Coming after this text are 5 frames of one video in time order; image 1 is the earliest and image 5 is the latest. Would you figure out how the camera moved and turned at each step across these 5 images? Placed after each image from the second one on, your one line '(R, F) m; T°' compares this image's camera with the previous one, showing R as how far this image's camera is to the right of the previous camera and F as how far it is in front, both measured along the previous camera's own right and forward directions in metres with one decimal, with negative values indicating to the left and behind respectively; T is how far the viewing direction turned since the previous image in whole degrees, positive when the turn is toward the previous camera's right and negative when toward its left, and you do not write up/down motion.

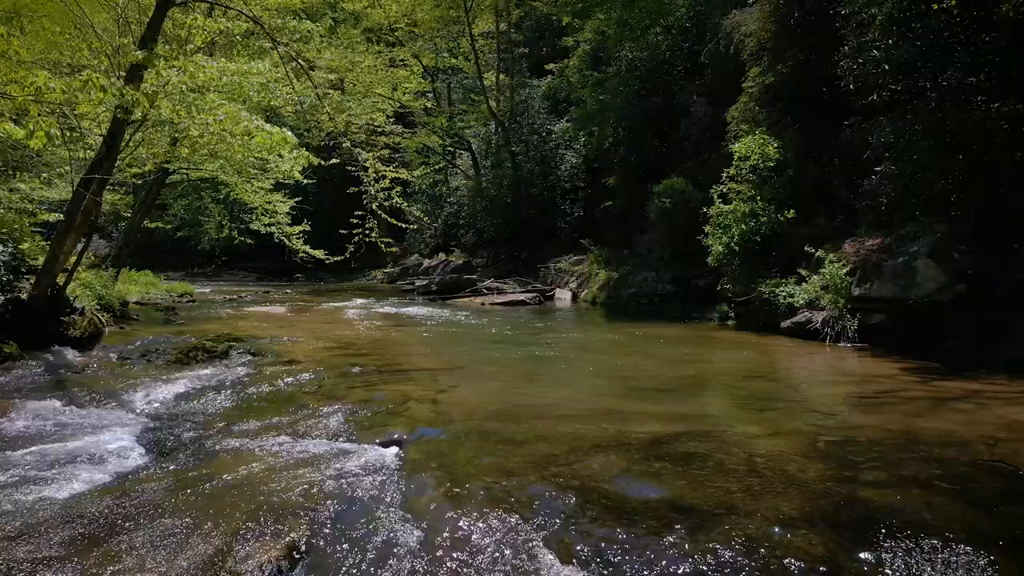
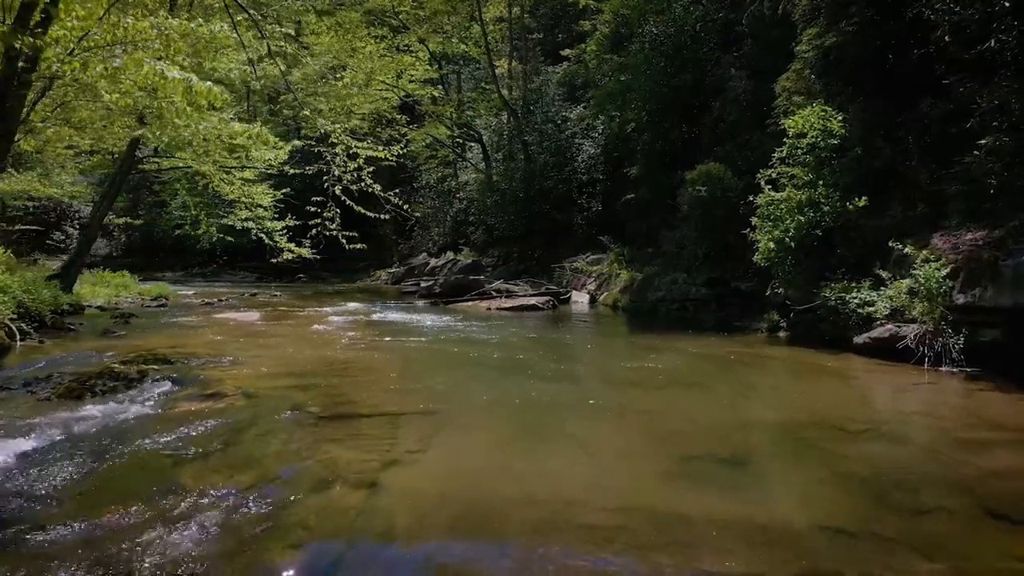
(+0.1, +2.1) m; -1°
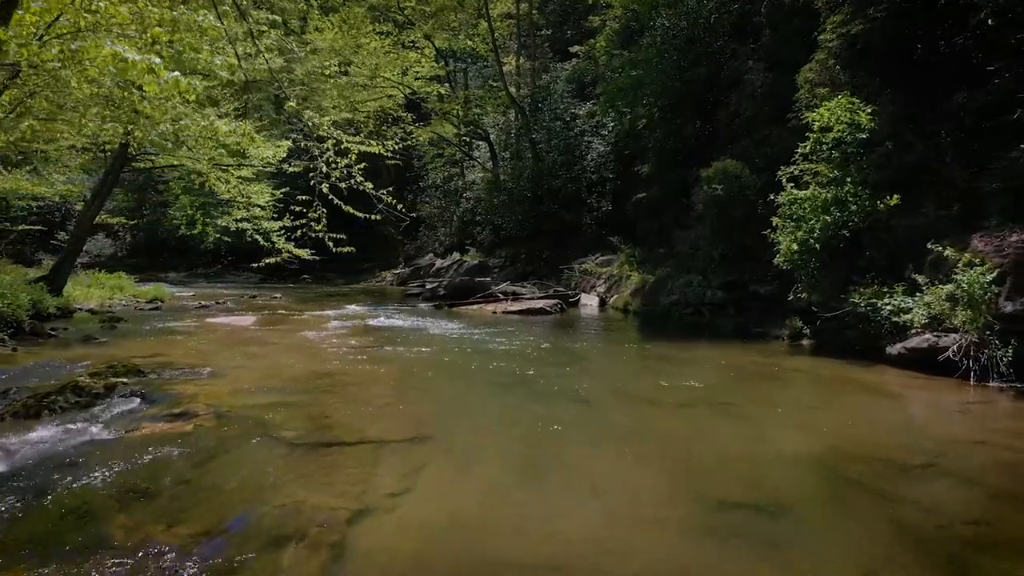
(0.0, +0.6) m; -1°
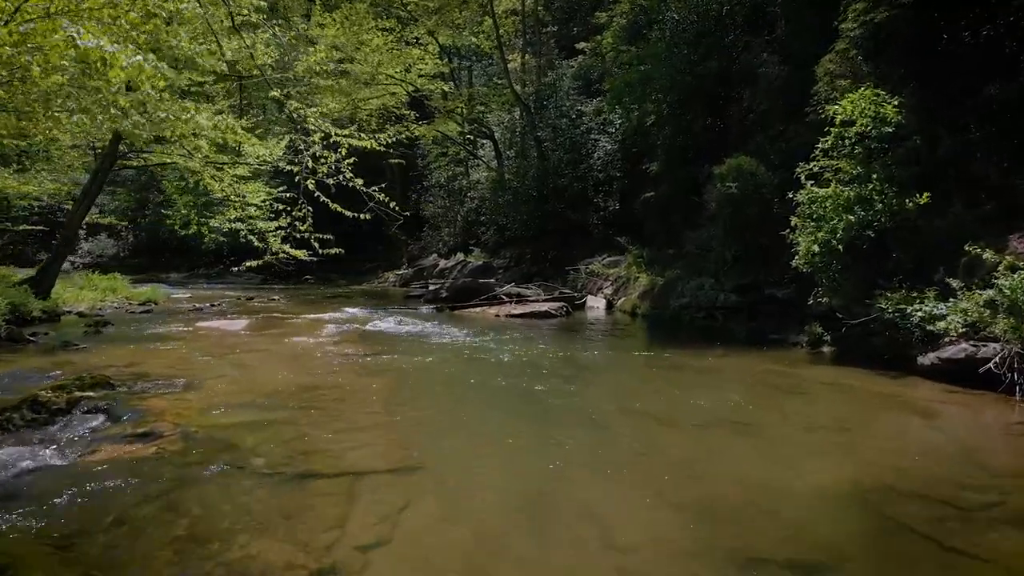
(0.0, +0.5) m; 0°
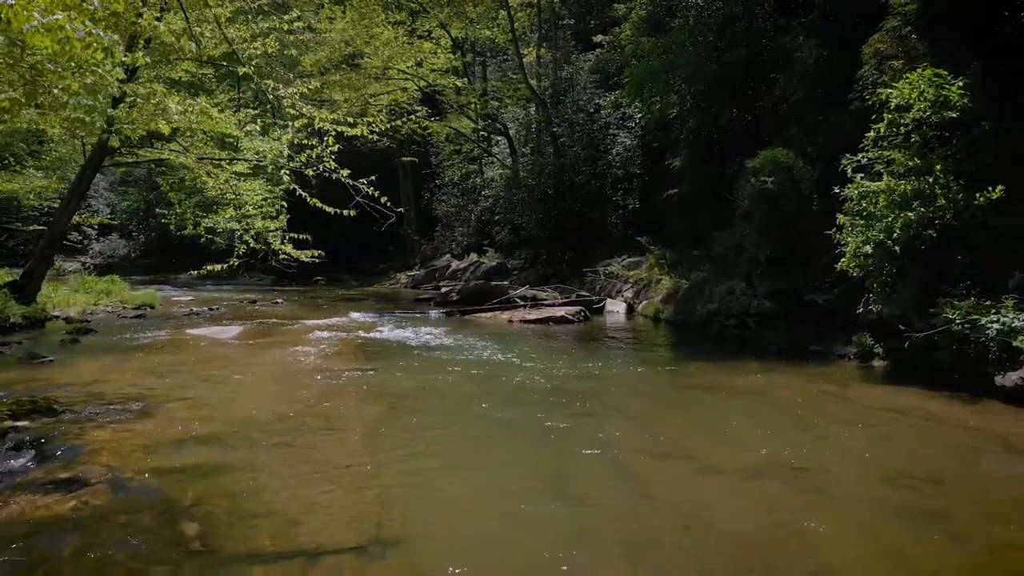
(0.0, +0.9) m; -1°
